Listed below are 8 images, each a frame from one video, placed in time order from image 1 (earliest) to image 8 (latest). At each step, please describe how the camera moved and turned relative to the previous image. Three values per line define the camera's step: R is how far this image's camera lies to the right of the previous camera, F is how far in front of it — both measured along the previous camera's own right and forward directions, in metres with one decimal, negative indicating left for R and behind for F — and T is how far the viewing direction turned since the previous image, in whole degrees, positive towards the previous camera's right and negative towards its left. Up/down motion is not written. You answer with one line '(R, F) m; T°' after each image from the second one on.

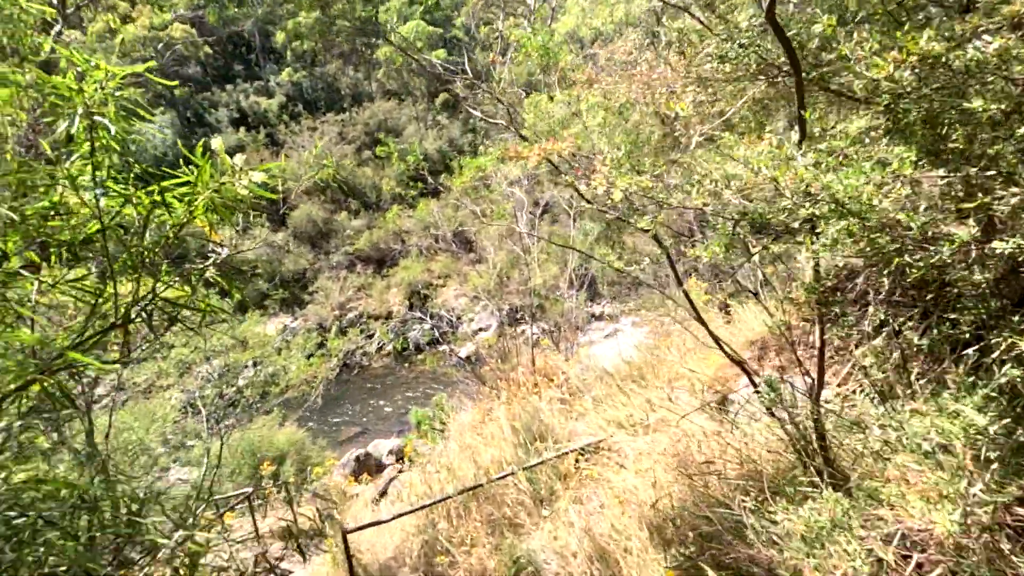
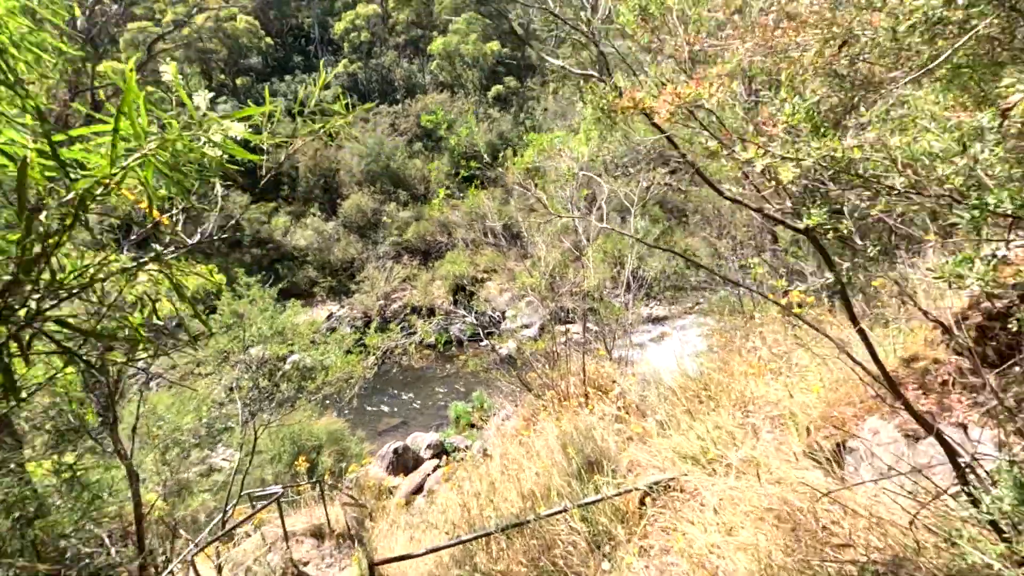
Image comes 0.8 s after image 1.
(-0.1, +0.4) m; -5°
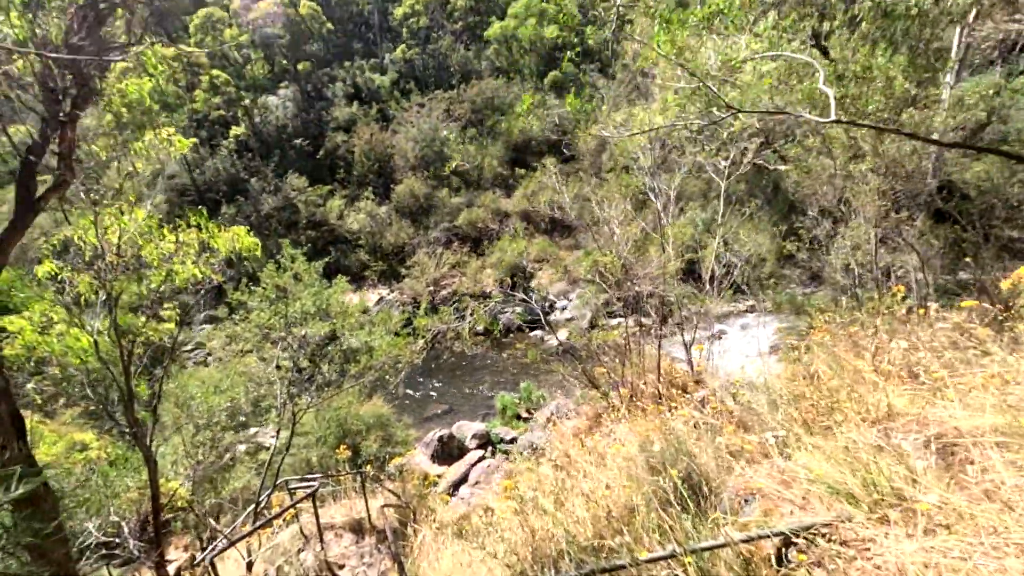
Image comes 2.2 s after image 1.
(-0.2, +0.7) m; -5°
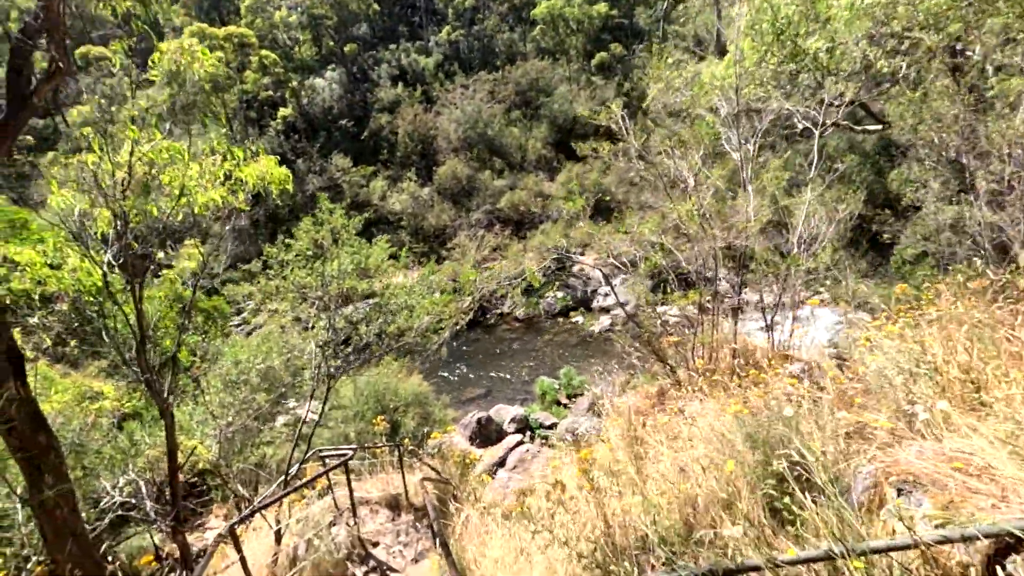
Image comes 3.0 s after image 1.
(-0.1, +0.5) m; -4°
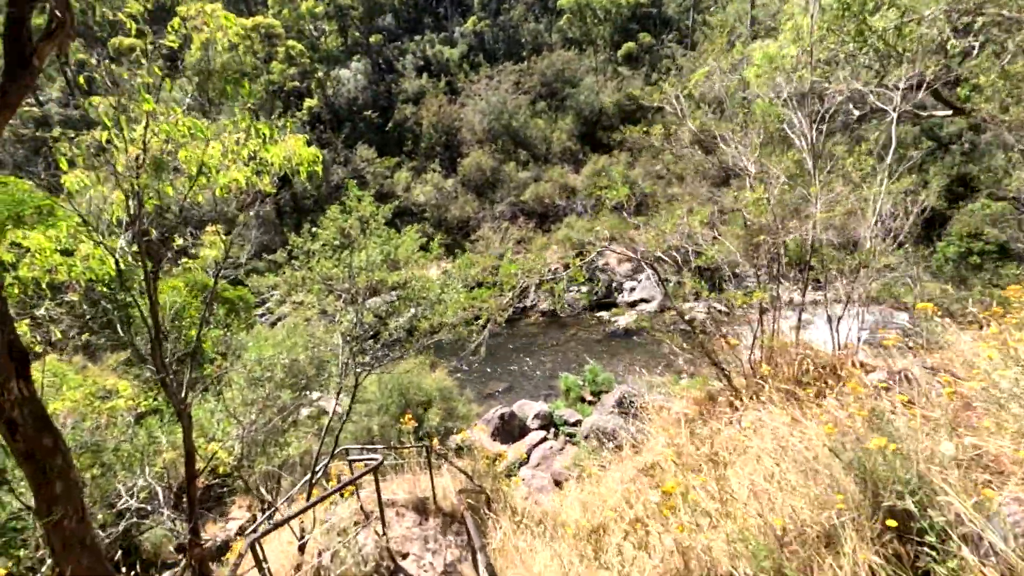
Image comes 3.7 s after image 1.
(-0.2, +0.3) m; -2°
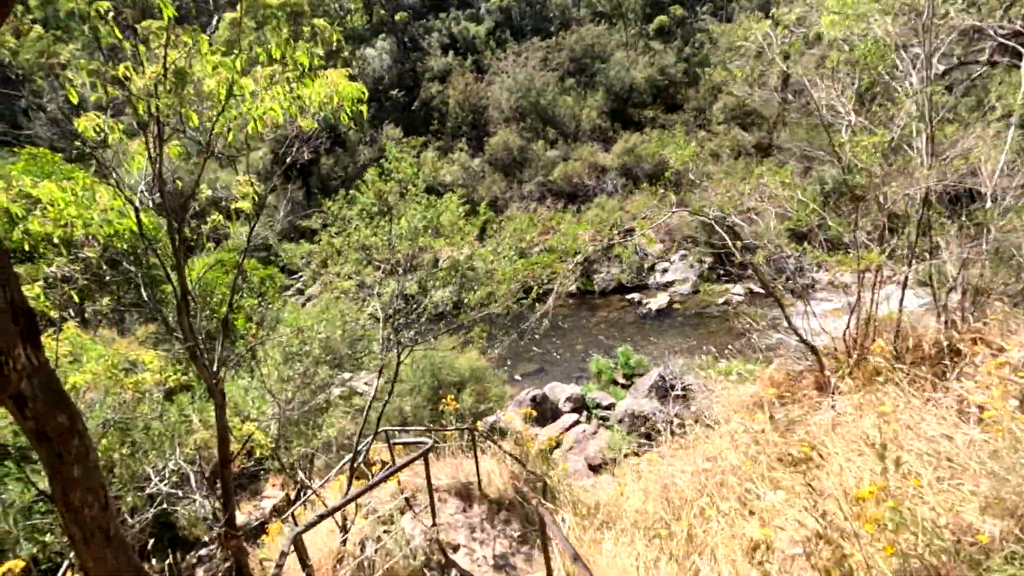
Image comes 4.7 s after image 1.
(-0.2, +0.4) m; -3°
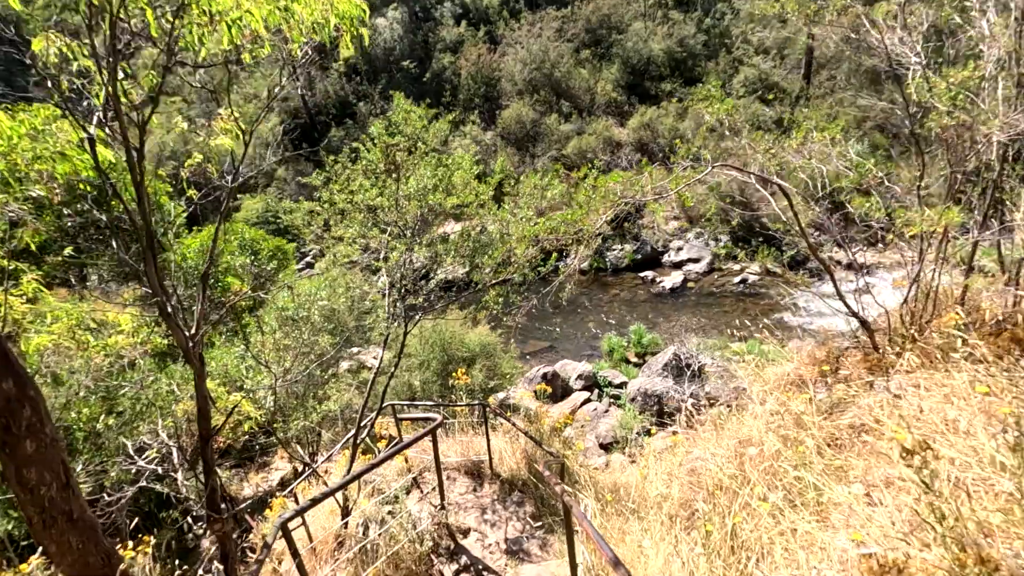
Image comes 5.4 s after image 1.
(0.0, +0.3) m; -1°
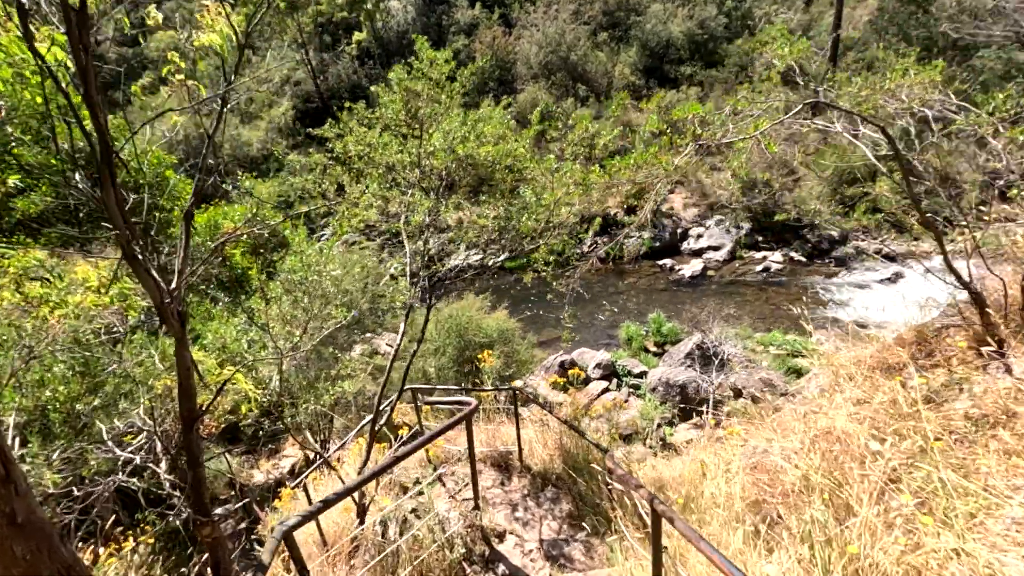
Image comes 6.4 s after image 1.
(-0.2, +0.5) m; -1°
